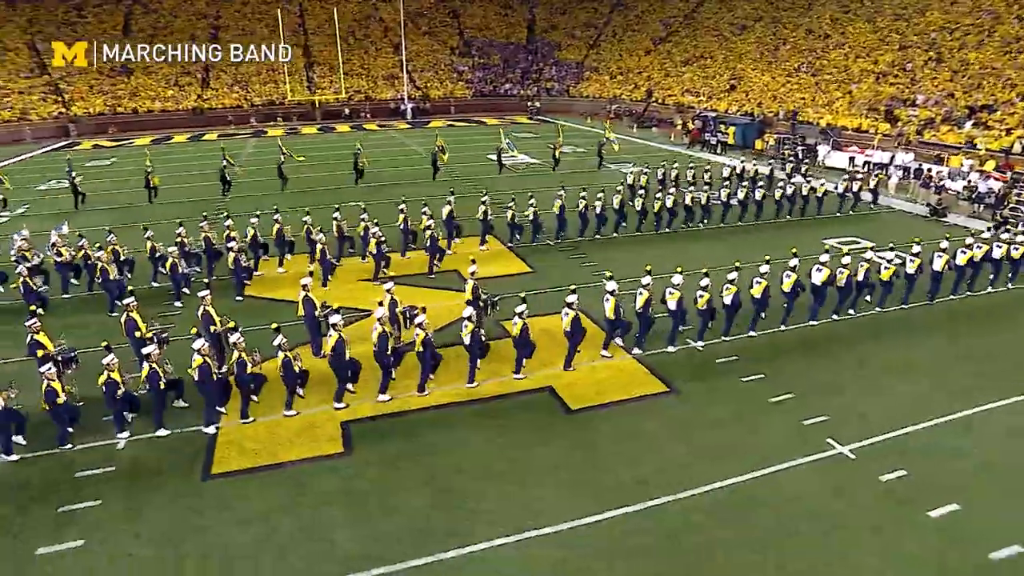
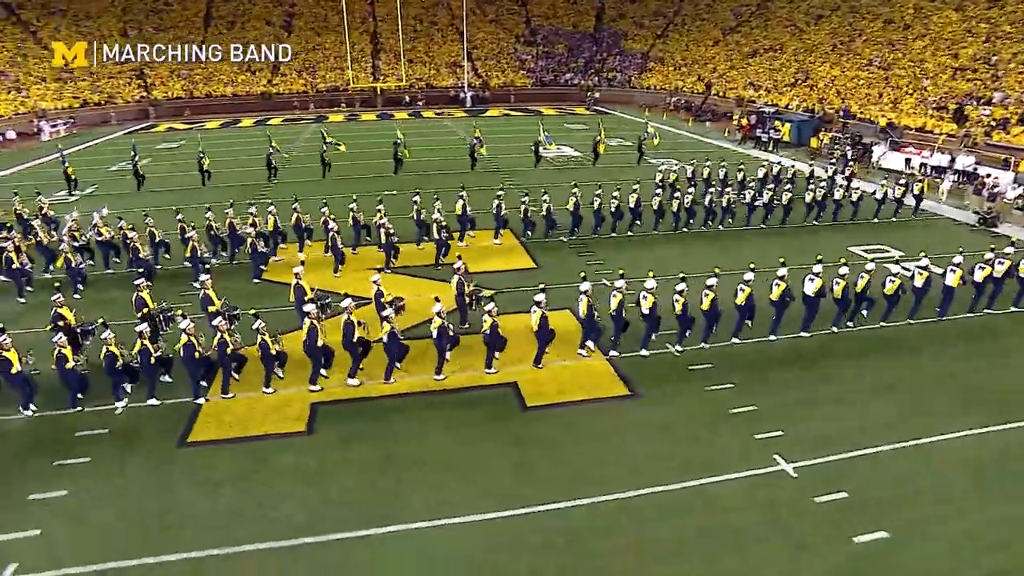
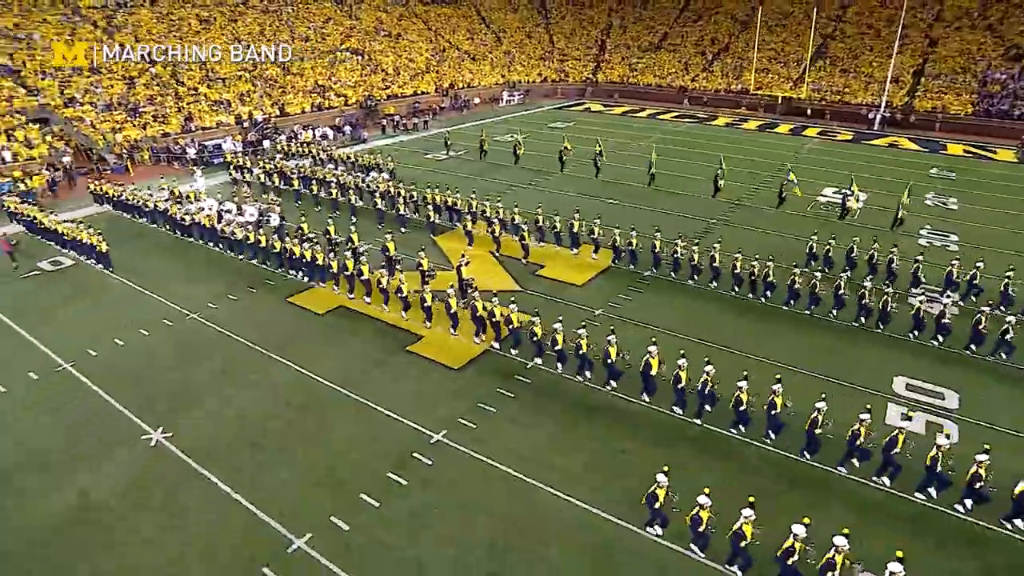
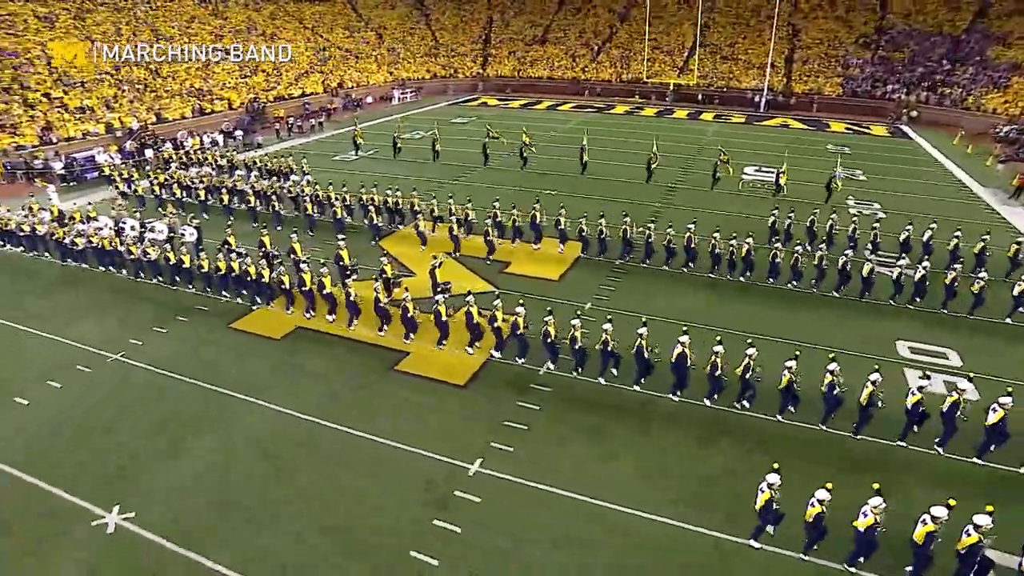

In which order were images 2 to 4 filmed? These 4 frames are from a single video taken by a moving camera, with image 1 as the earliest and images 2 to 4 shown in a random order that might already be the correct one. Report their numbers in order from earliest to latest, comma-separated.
2, 4, 3
